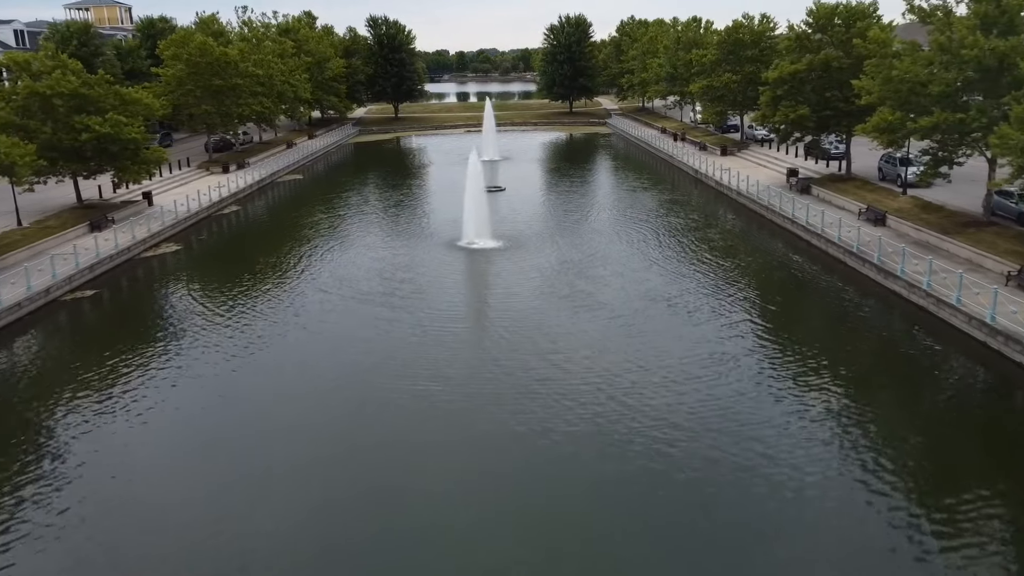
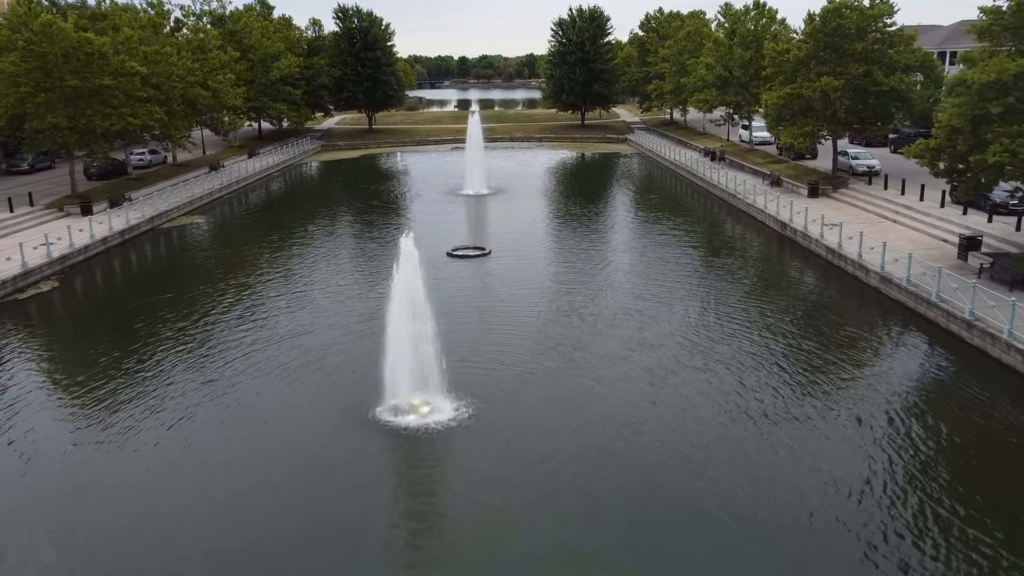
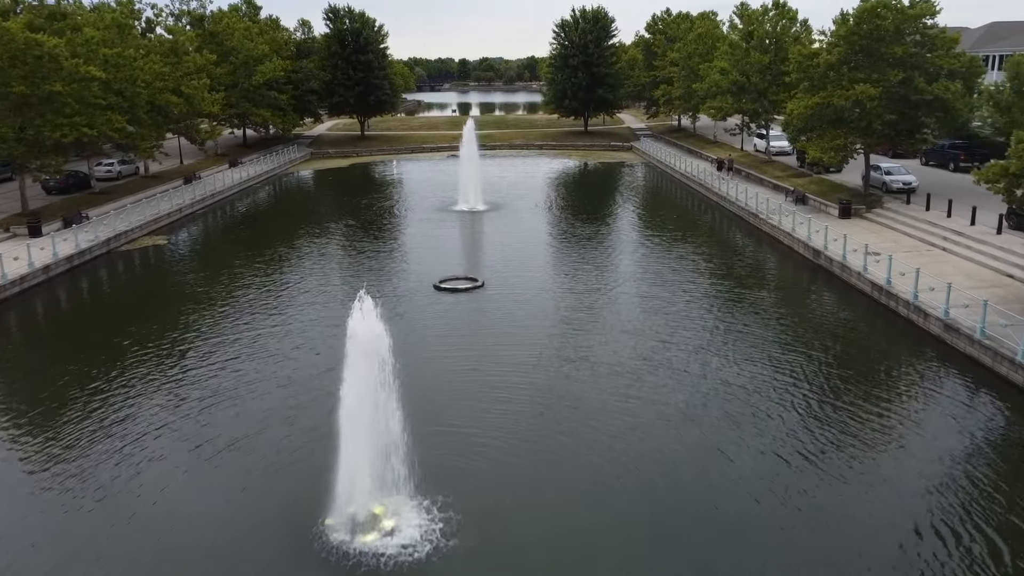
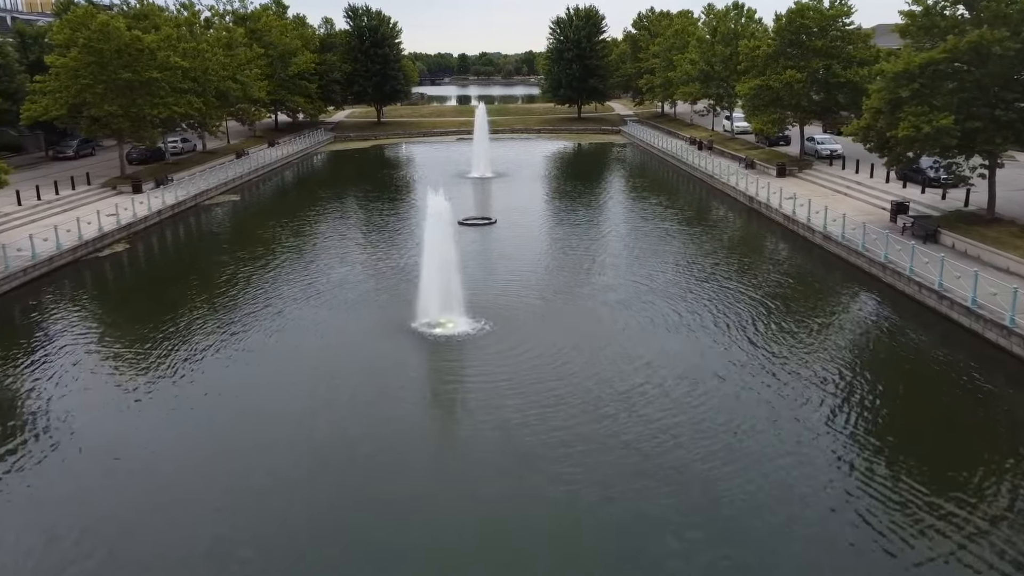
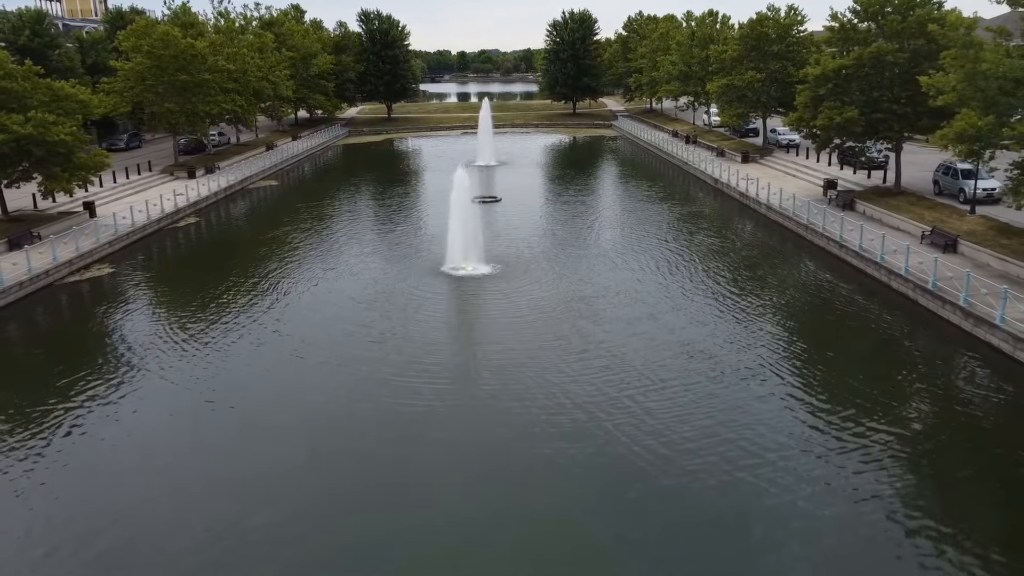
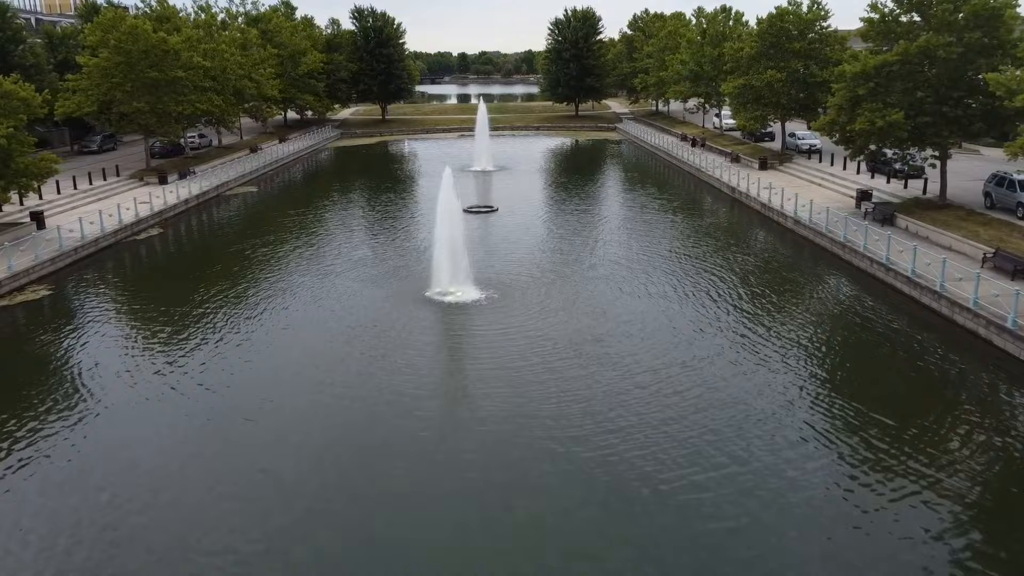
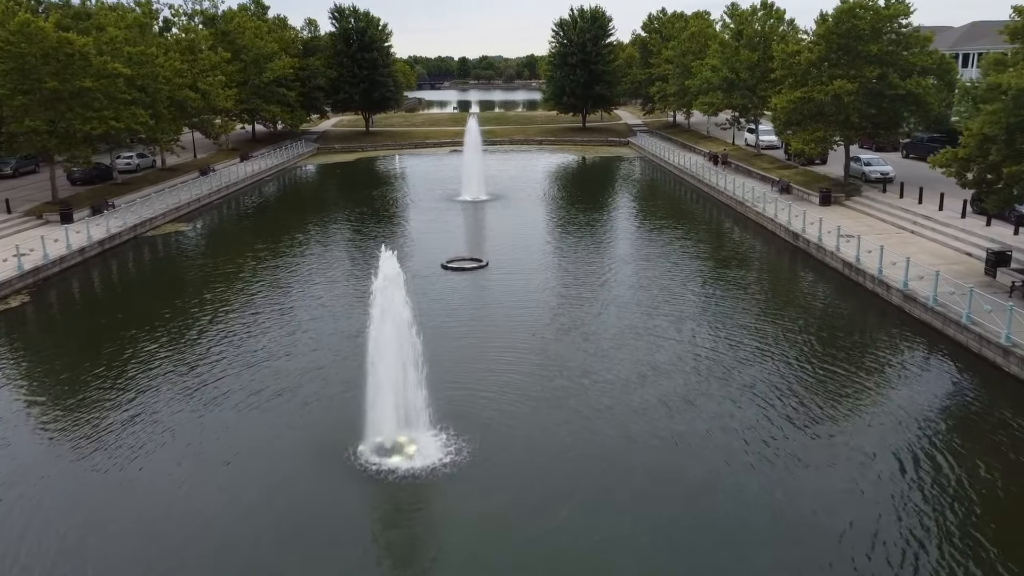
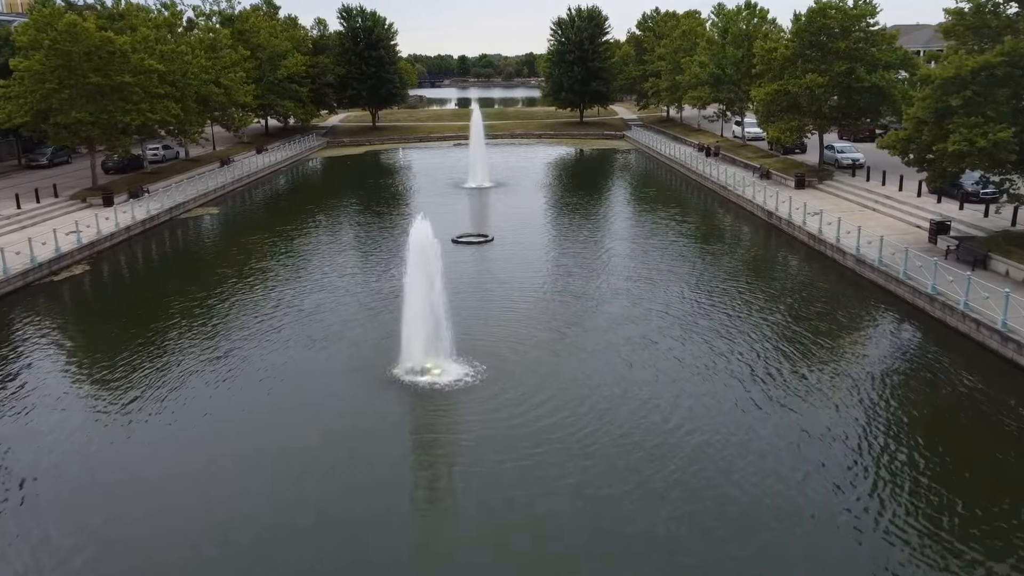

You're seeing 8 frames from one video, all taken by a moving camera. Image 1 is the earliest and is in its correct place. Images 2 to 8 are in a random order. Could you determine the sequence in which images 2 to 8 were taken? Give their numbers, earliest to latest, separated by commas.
5, 6, 4, 8, 2, 7, 3
